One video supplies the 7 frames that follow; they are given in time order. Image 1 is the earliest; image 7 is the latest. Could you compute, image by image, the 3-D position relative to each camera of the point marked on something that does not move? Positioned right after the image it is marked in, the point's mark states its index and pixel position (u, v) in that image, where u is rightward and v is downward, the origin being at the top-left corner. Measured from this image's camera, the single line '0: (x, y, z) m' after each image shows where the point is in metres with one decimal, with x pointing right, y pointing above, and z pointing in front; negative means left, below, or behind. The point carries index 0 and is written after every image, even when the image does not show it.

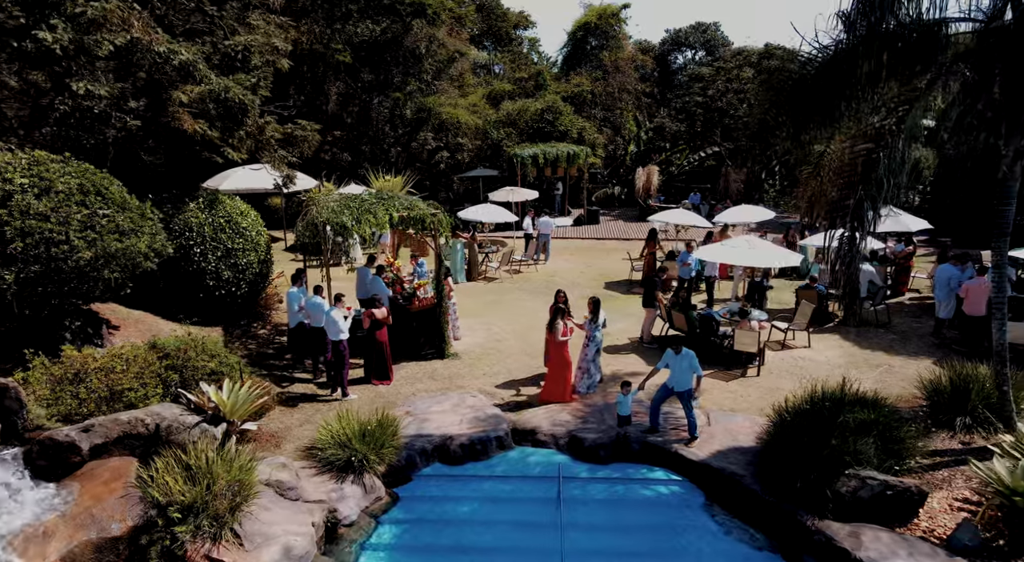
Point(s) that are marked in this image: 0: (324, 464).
0: (-2.2, -2.1, +7.7) m
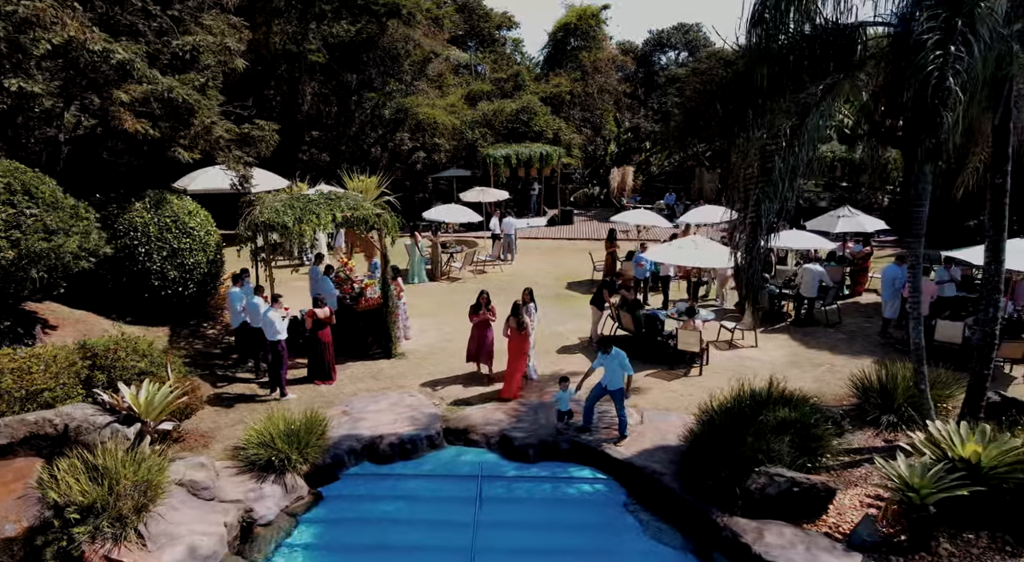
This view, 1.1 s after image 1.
0: (-3.1, -2.1, +7.7) m
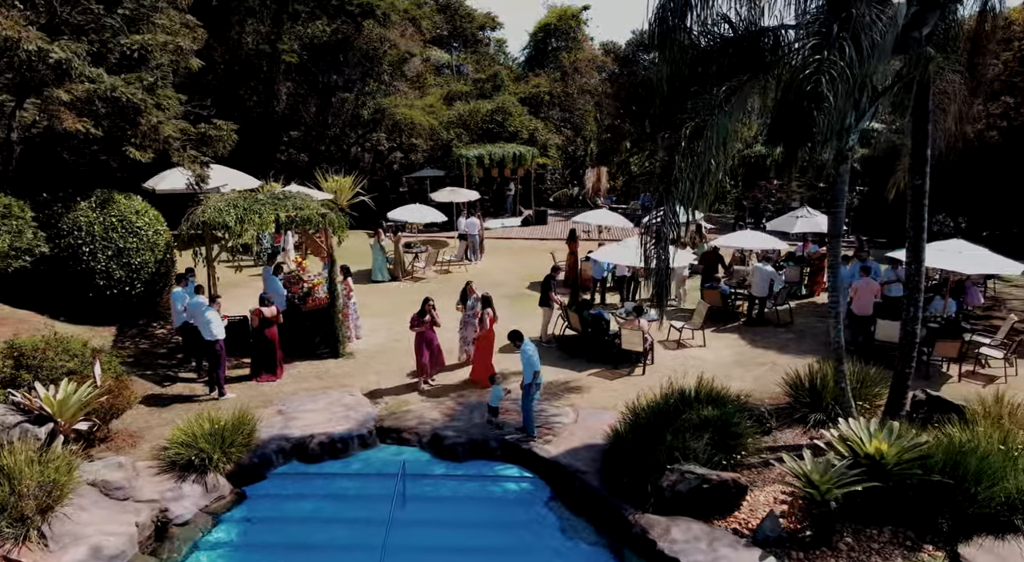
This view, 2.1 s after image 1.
0: (-4.0, -2.1, +7.7) m
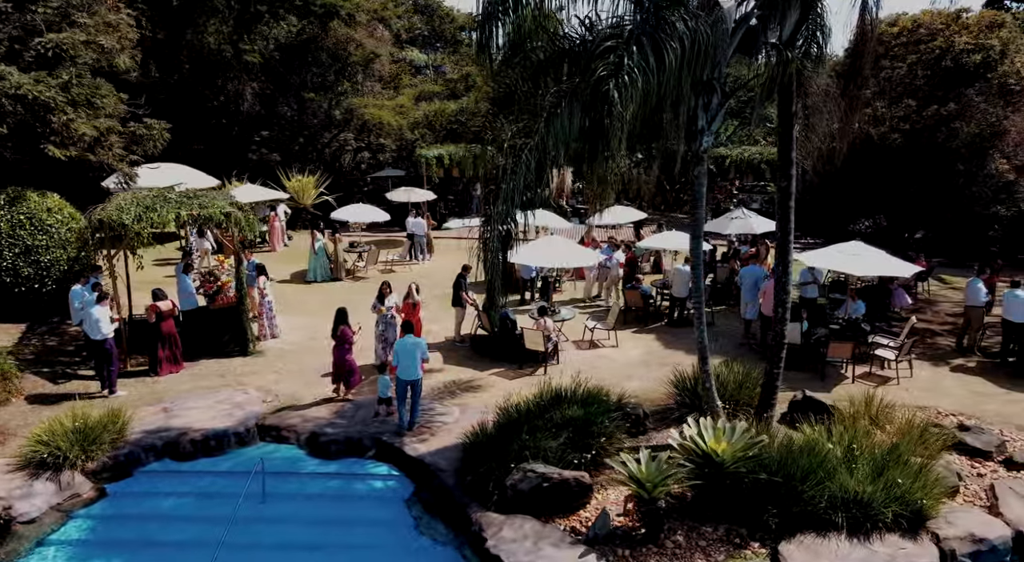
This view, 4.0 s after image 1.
0: (-5.6, -2.1, +7.7) m
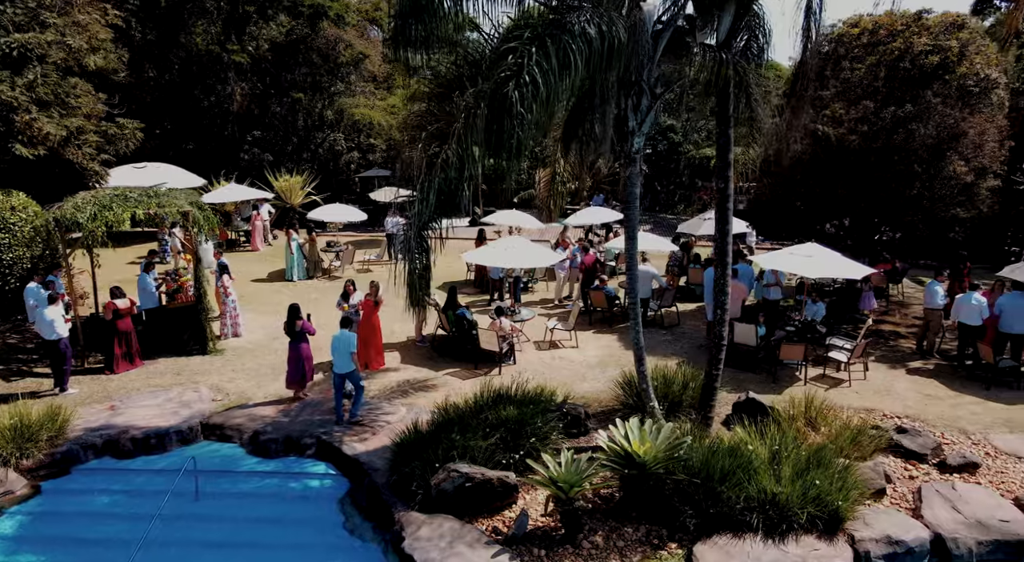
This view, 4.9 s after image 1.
0: (-6.4, -2.1, +7.8) m
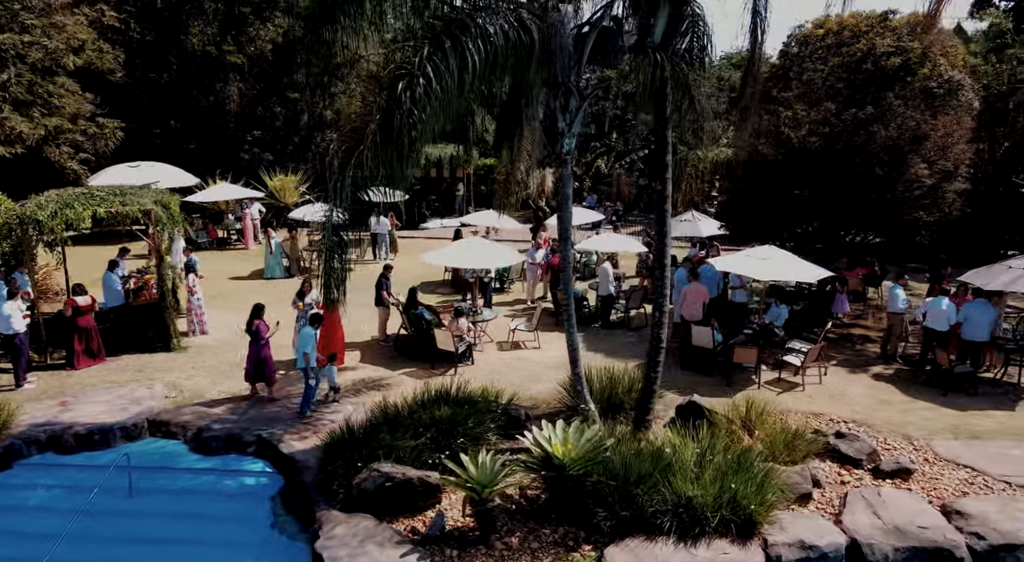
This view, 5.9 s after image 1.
0: (-7.2, -2.0, +7.9) m
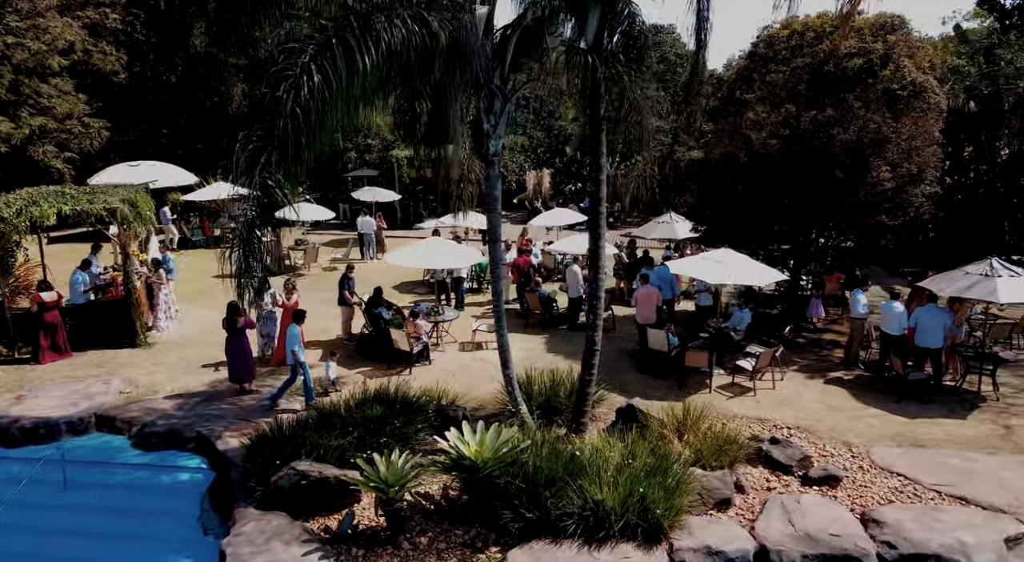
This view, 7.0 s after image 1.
0: (-8.1, -2.0, +8.1) m
